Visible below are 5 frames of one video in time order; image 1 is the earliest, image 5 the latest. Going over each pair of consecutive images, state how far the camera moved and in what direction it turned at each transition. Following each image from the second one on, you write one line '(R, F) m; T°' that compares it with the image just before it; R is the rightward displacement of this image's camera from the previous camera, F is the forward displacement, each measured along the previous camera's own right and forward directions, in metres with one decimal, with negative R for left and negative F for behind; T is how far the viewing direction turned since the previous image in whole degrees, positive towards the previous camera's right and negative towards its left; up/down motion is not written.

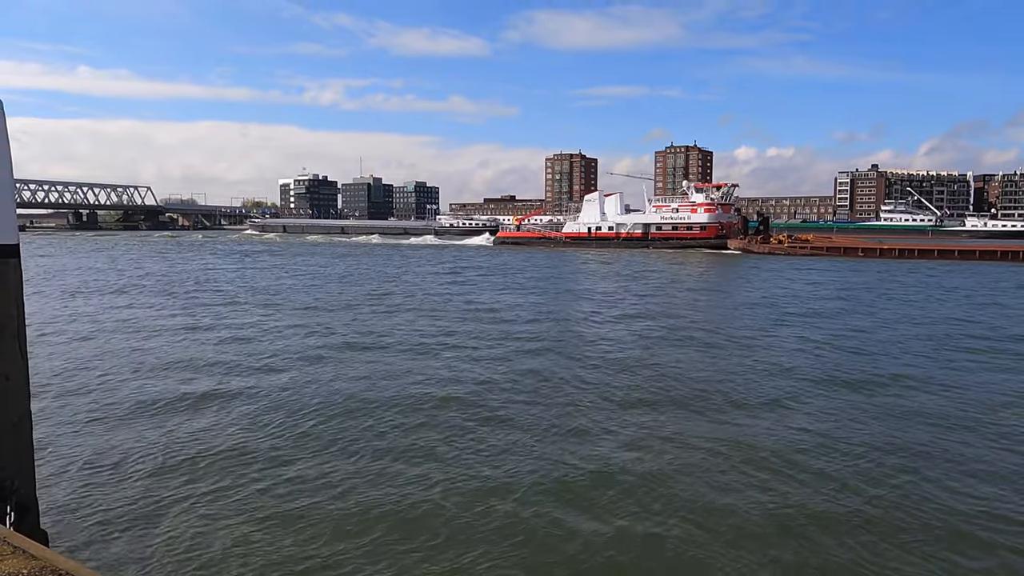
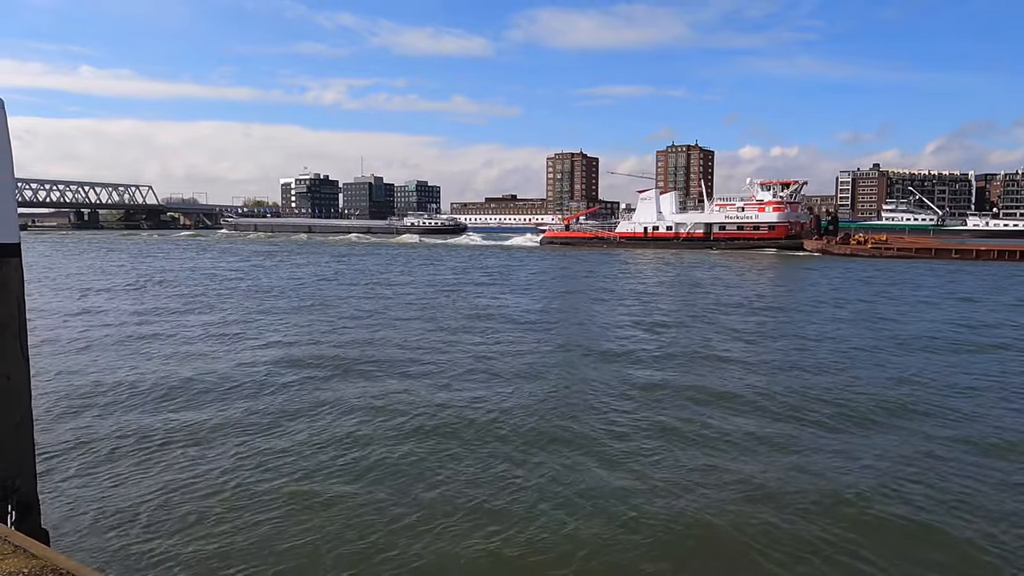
(-0.1, +0.1) m; 0°
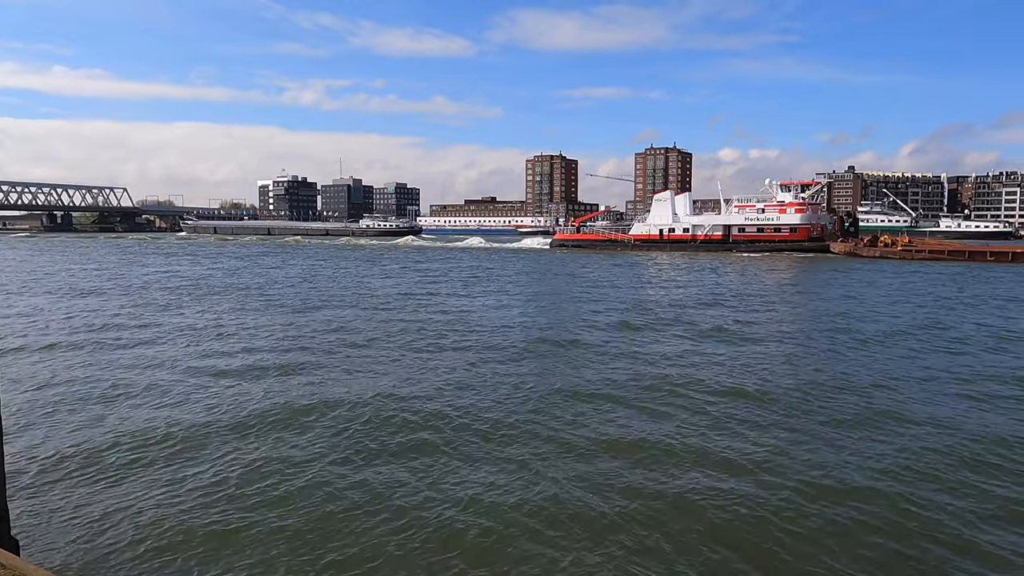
(-0.3, -0.2) m; +2°
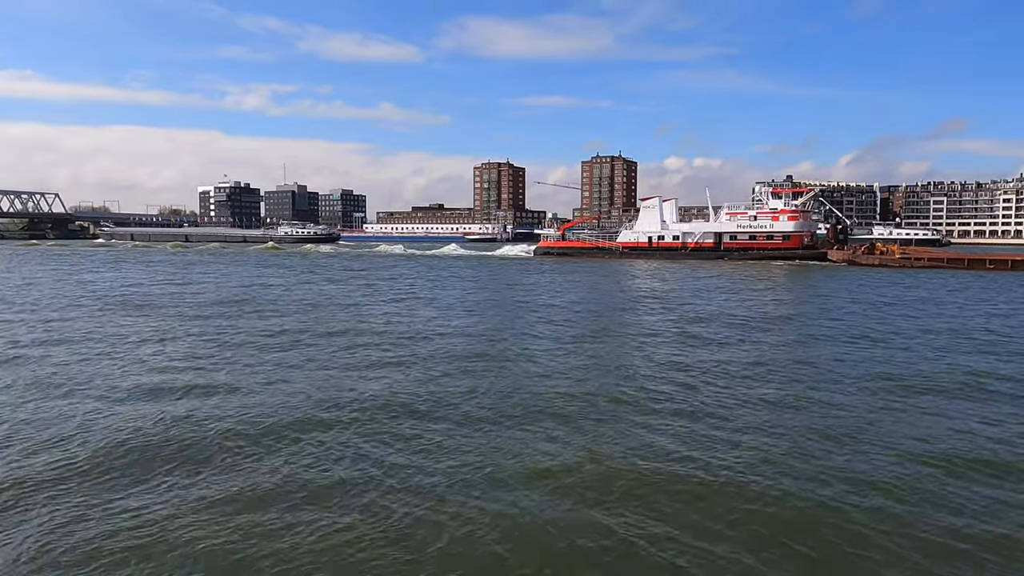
(-1.4, +1.0) m; +4°
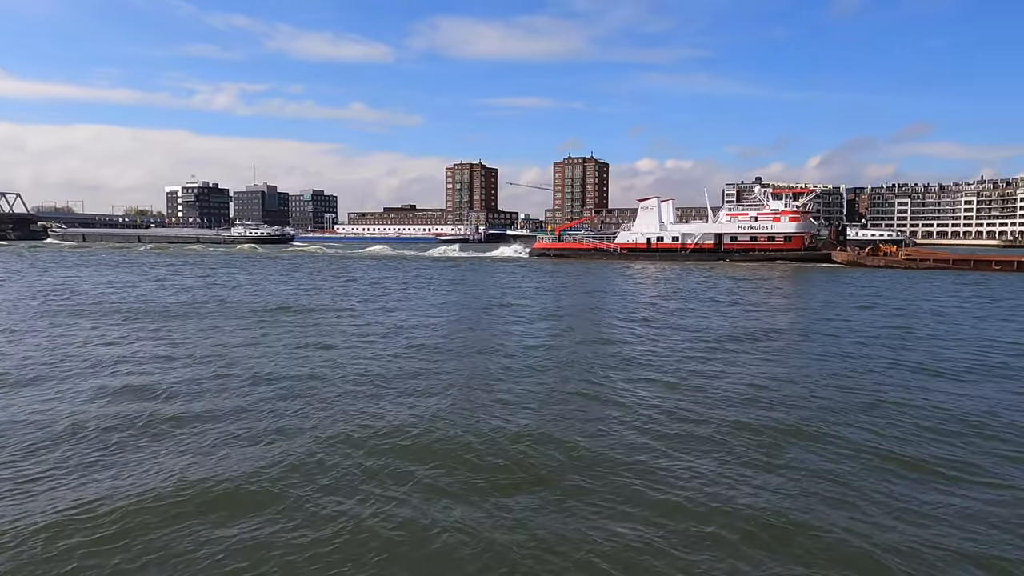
(-1.0, +0.4) m; +2°
